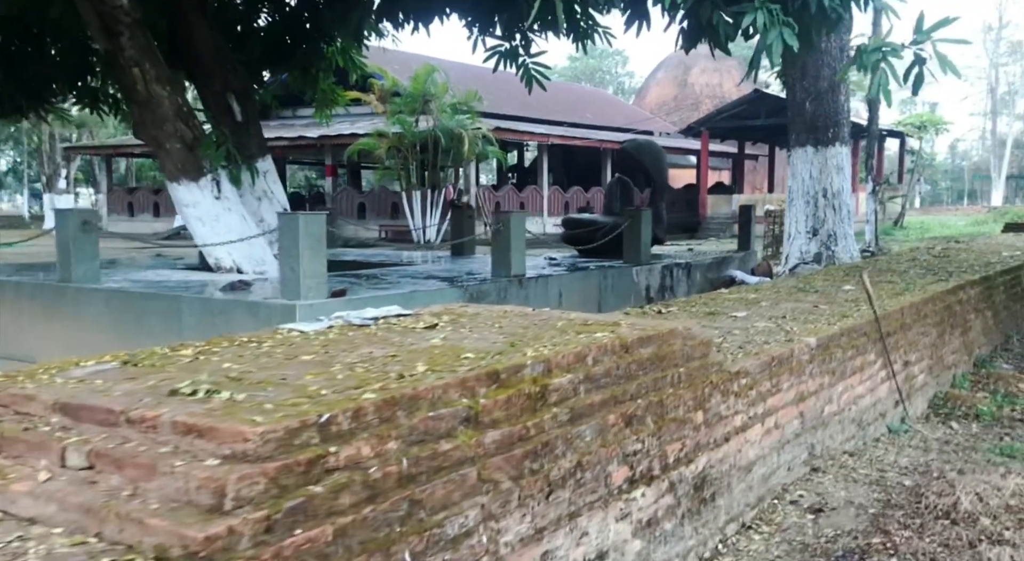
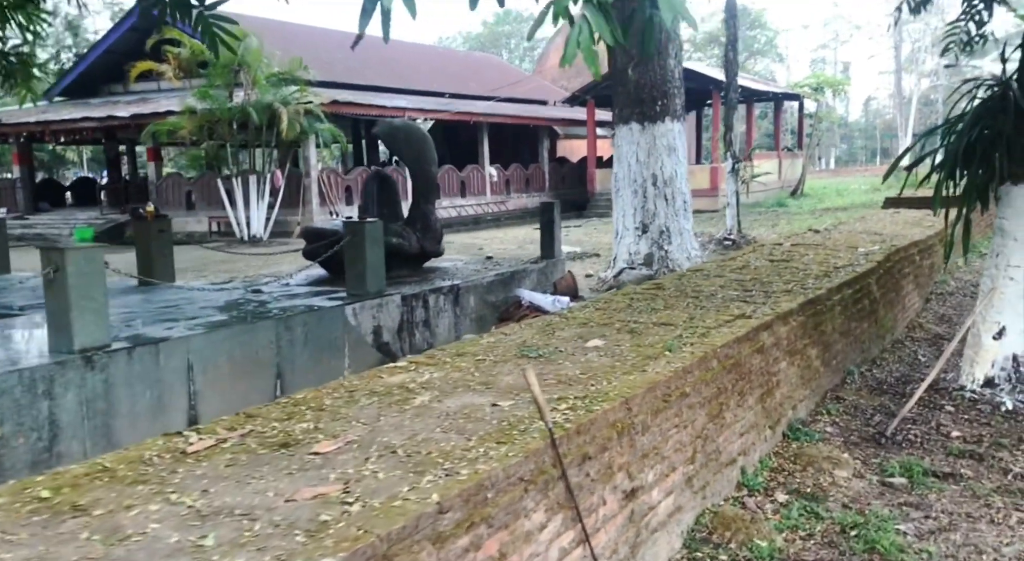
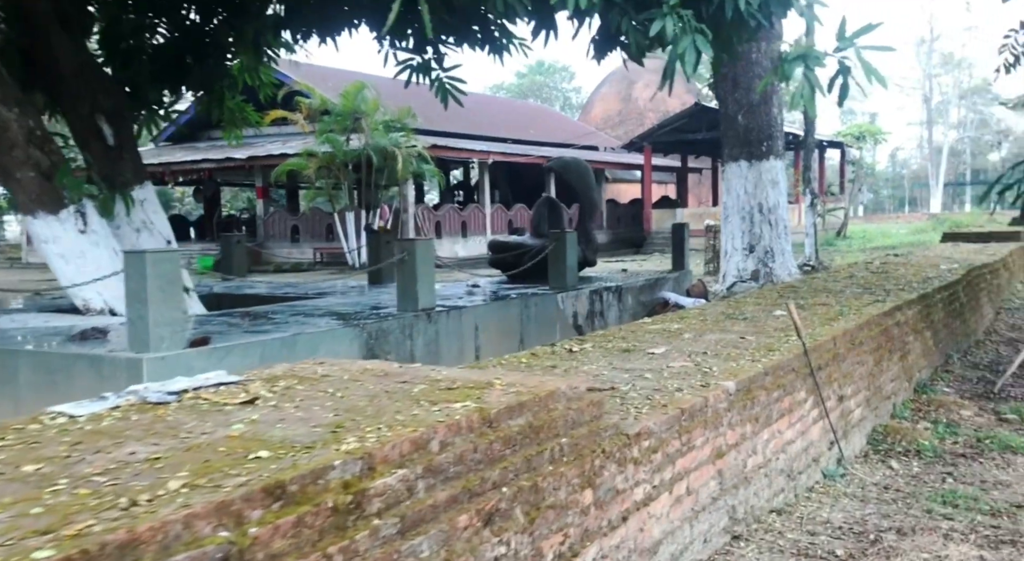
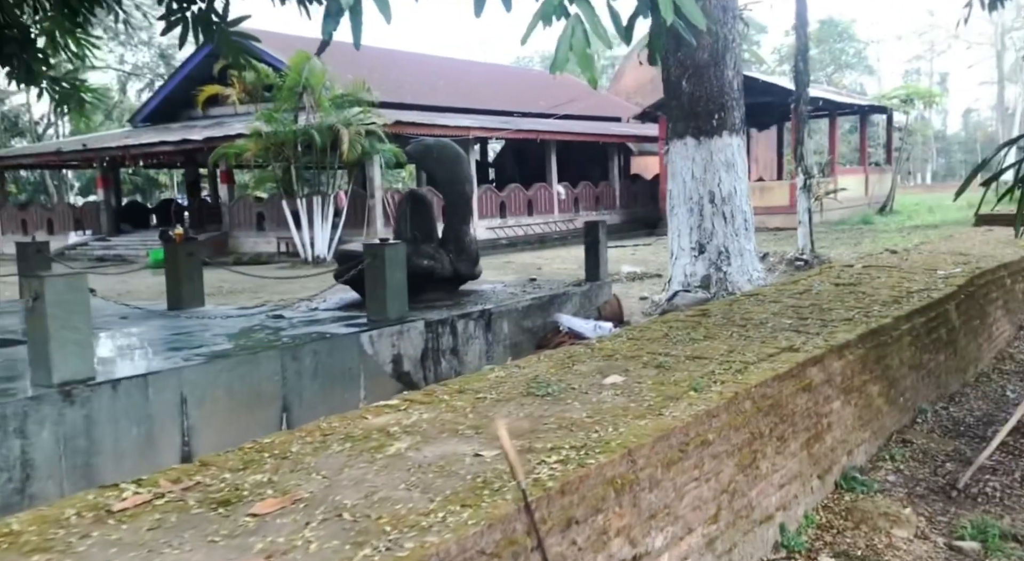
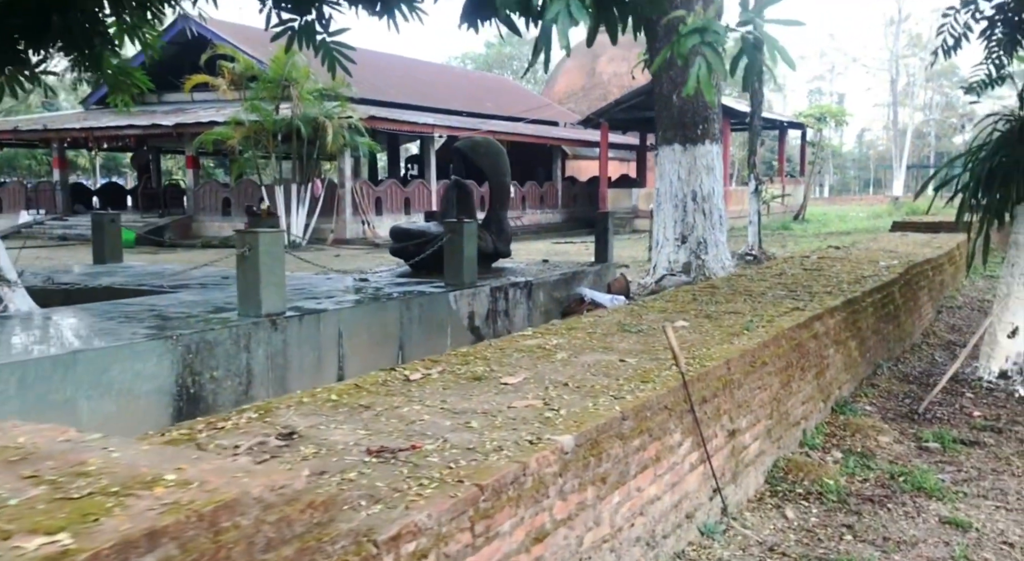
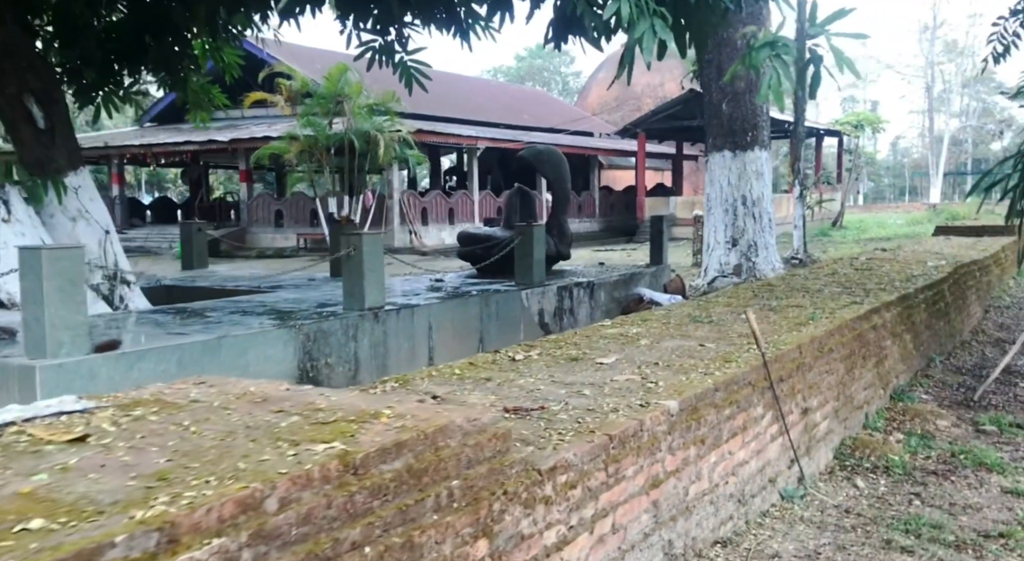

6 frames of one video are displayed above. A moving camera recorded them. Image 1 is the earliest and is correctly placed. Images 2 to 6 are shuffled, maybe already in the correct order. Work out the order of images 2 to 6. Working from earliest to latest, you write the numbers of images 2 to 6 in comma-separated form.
3, 6, 5, 2, 4
